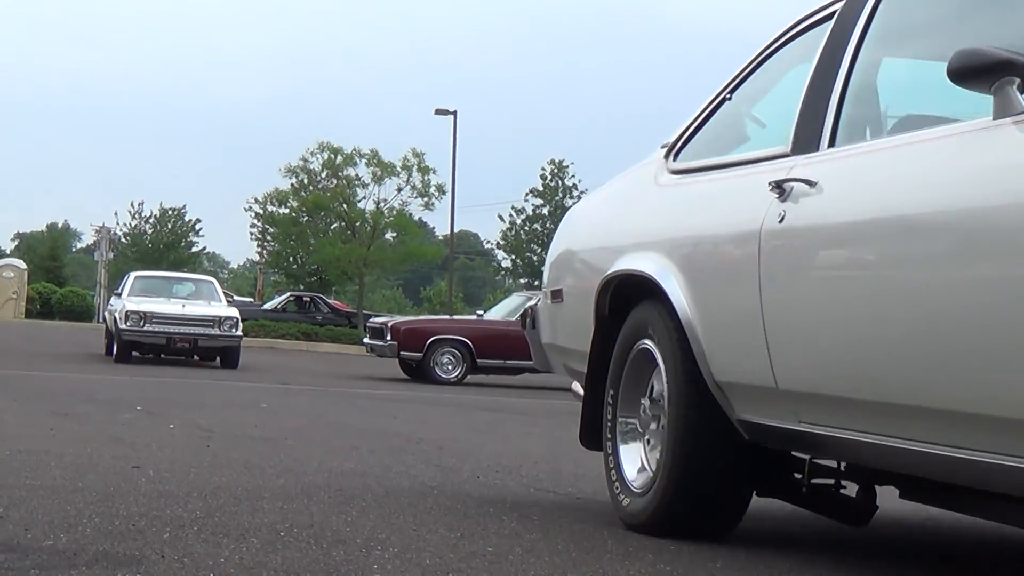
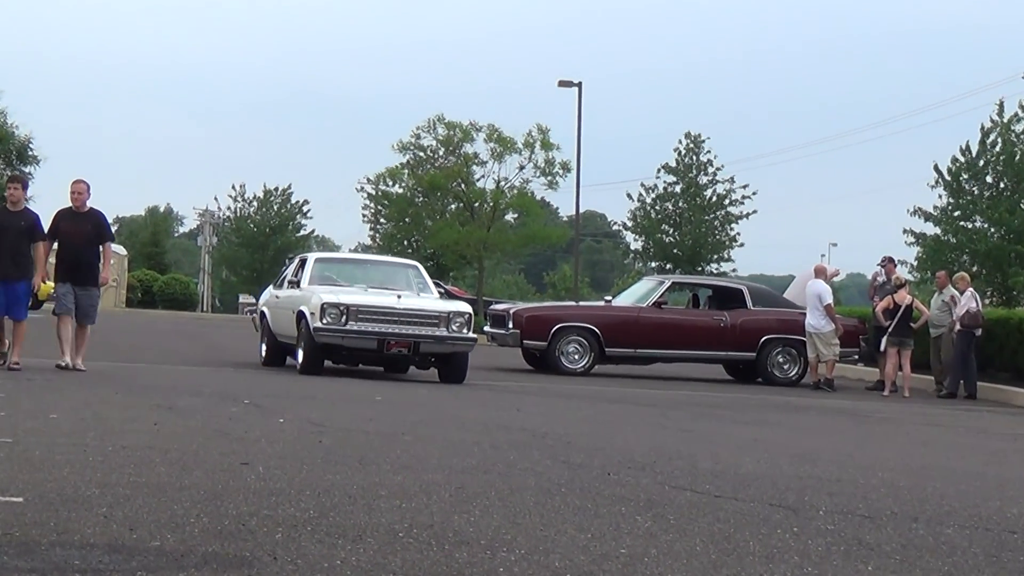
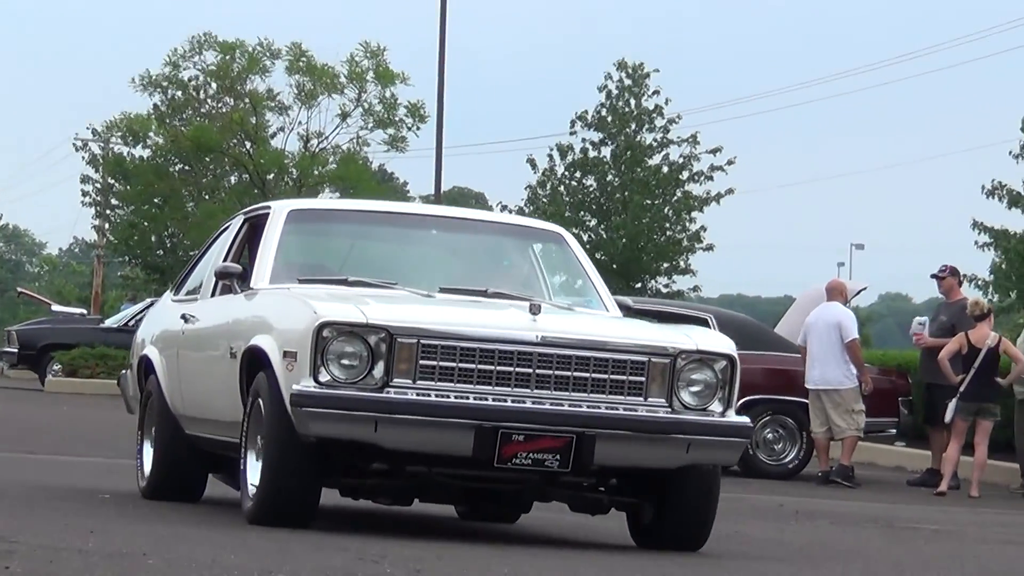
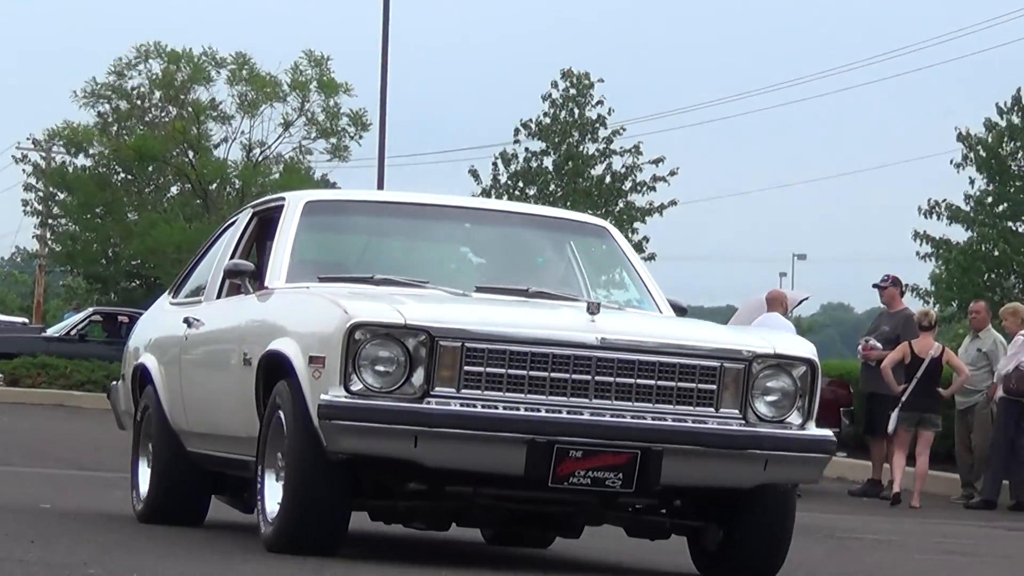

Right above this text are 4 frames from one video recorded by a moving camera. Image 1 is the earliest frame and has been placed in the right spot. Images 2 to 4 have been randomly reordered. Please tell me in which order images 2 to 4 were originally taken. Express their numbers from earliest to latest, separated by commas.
2, 3, 4
